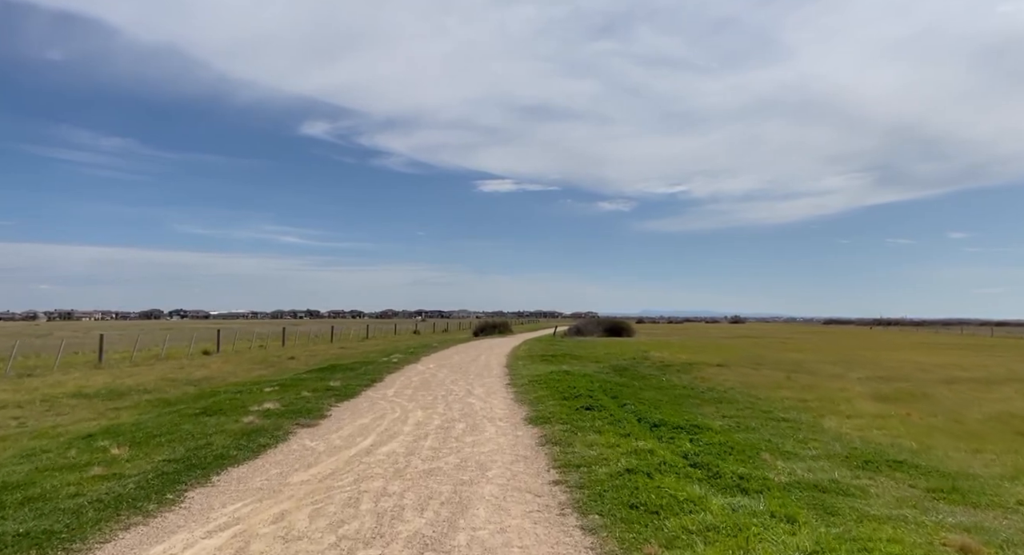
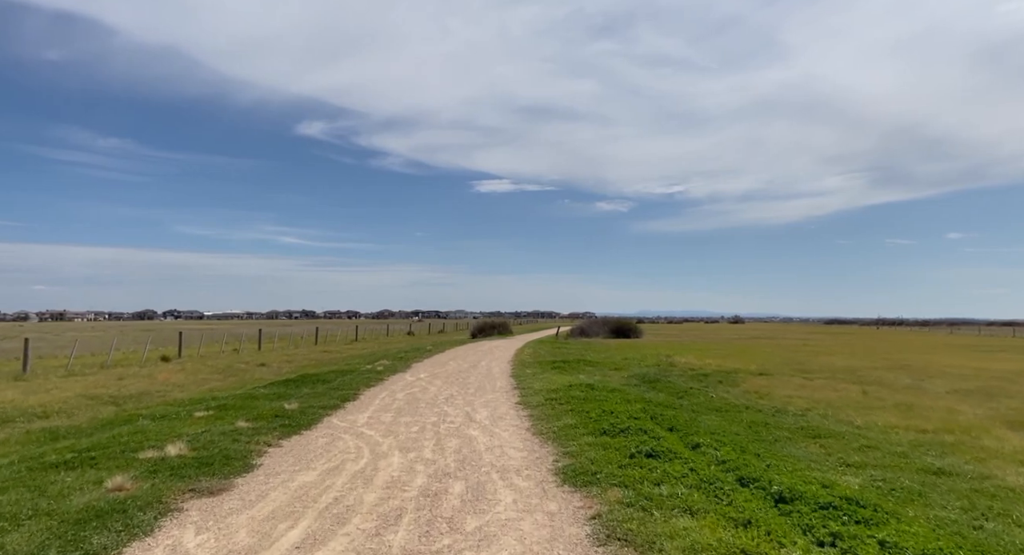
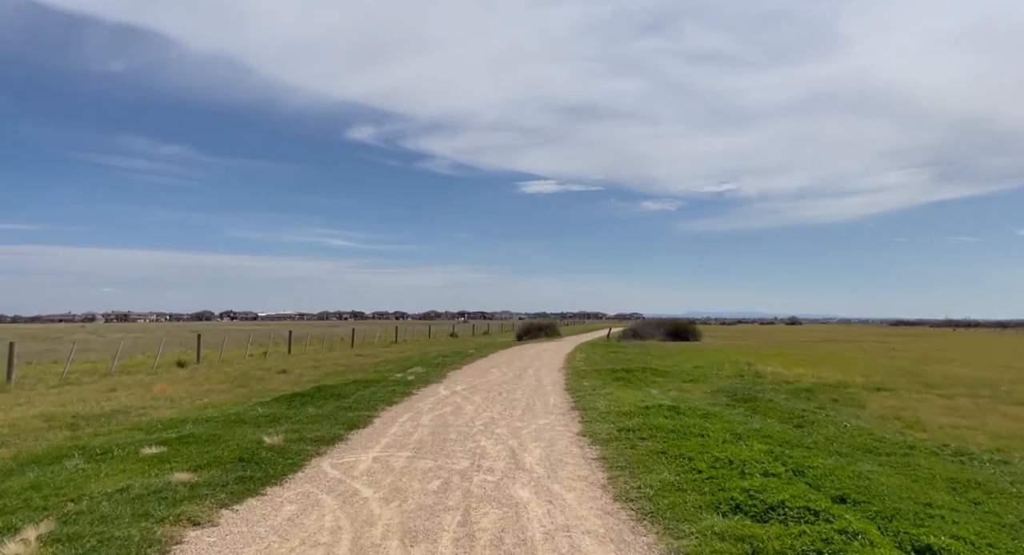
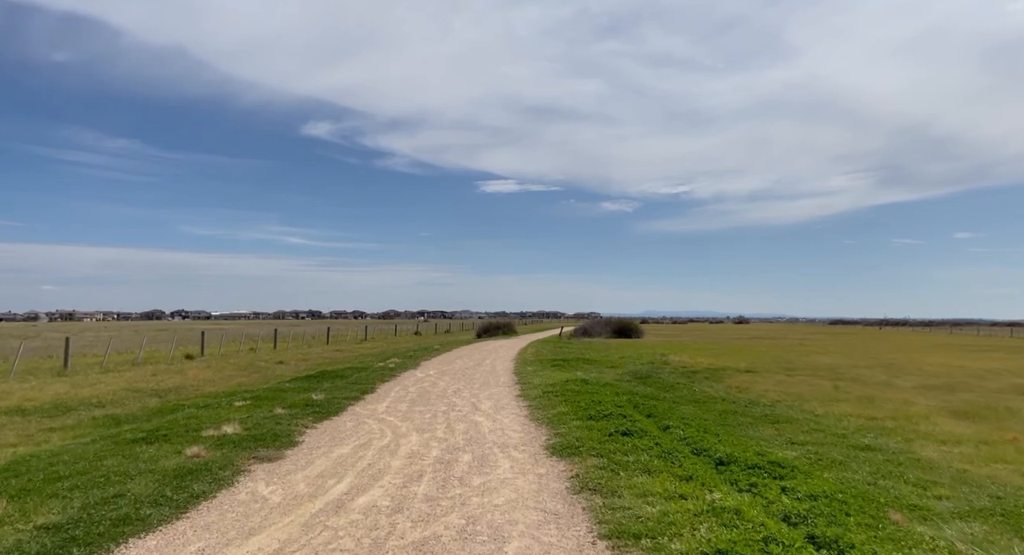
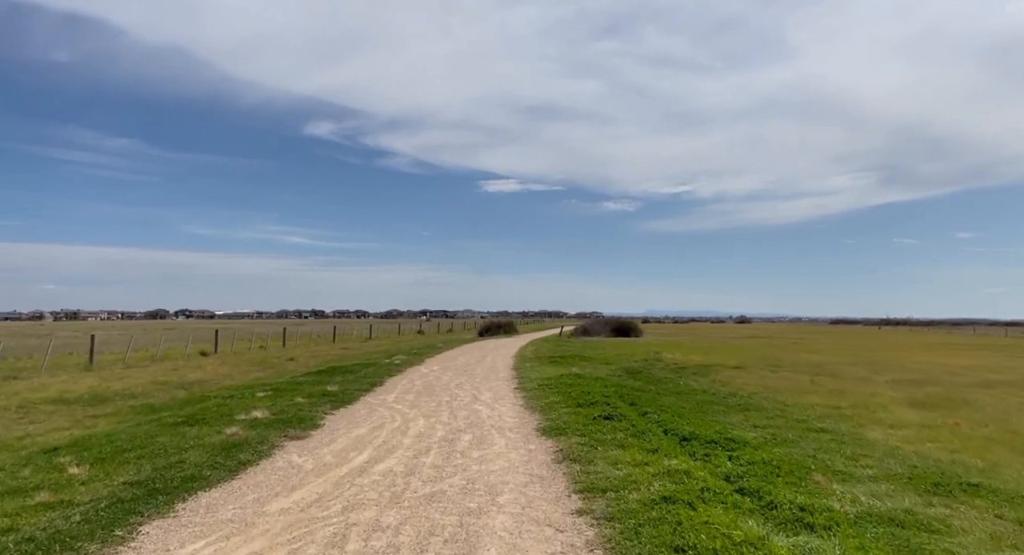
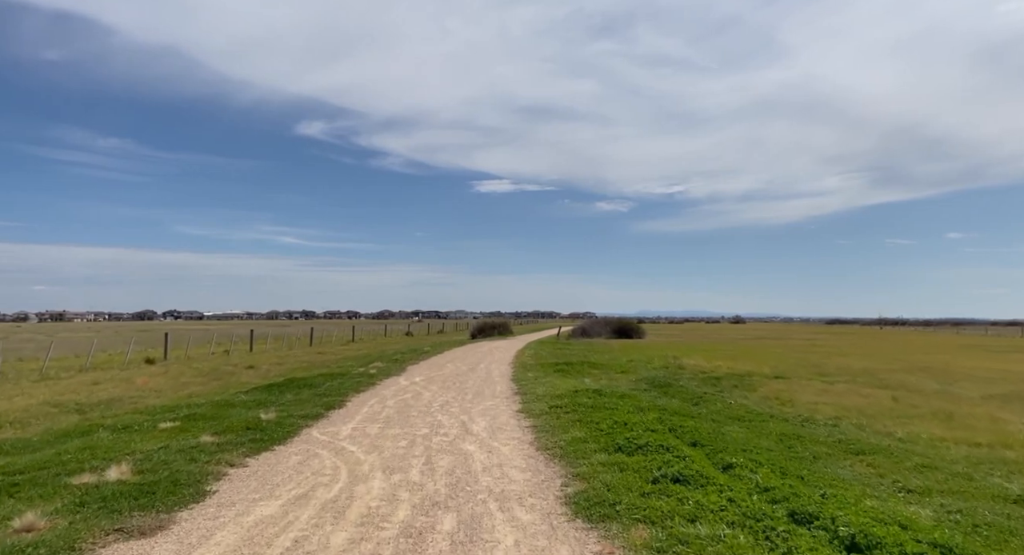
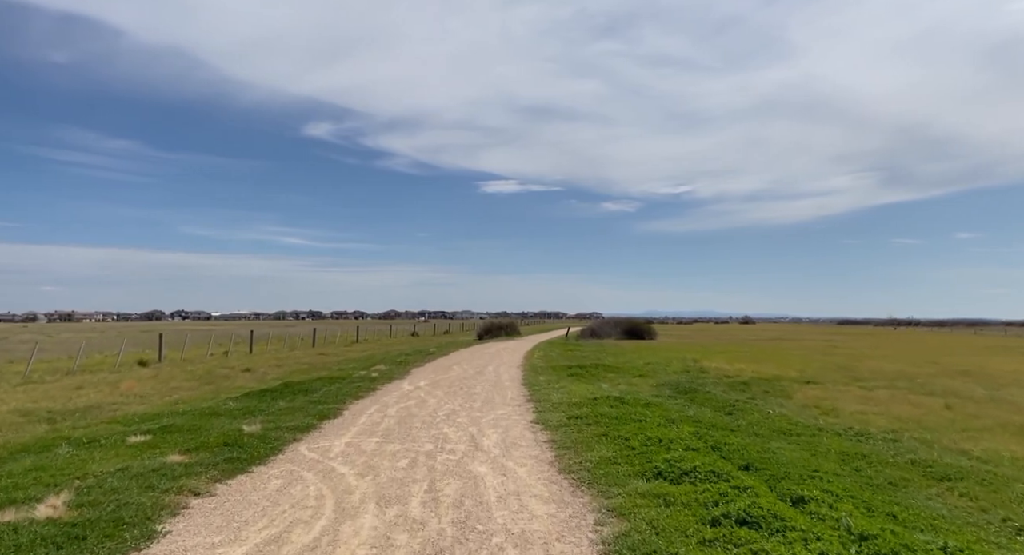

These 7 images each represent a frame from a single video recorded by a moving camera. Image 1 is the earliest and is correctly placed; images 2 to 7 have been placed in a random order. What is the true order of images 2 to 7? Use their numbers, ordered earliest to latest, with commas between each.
5, 4, 2, 6, 7, 3
